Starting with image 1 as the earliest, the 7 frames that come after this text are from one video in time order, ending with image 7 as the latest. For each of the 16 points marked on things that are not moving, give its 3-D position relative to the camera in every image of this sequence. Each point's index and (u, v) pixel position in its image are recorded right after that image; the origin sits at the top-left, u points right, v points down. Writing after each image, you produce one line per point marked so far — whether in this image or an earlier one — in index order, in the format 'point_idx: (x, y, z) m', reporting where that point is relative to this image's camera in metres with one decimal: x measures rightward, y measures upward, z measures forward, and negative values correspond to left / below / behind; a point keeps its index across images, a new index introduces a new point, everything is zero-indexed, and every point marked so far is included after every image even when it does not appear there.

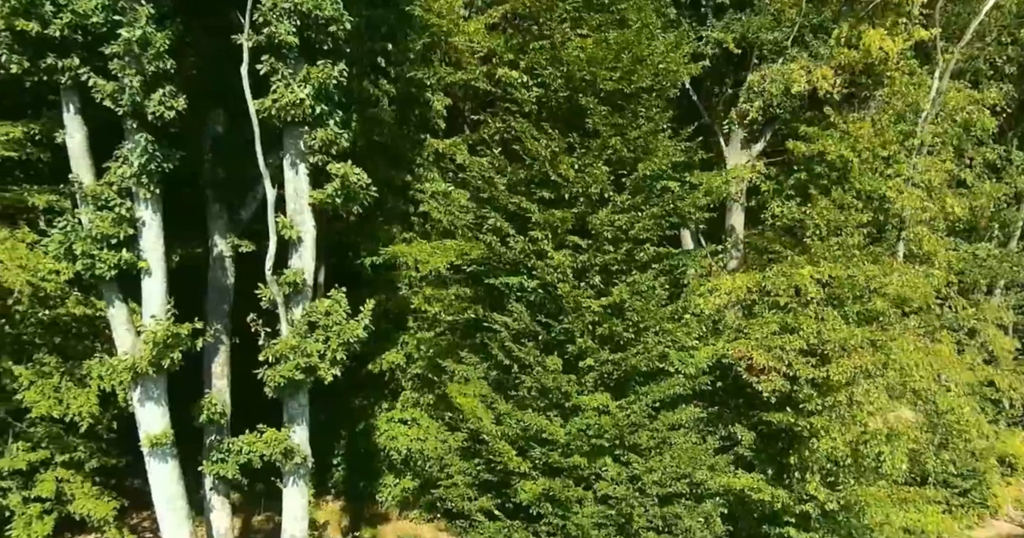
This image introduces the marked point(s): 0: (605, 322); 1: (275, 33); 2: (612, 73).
0: (+1.3, -0.7, +12.5) m
1: (-2.8, +2.7, +11.1) m
2: (+1.3, +2.7, +12.8) m
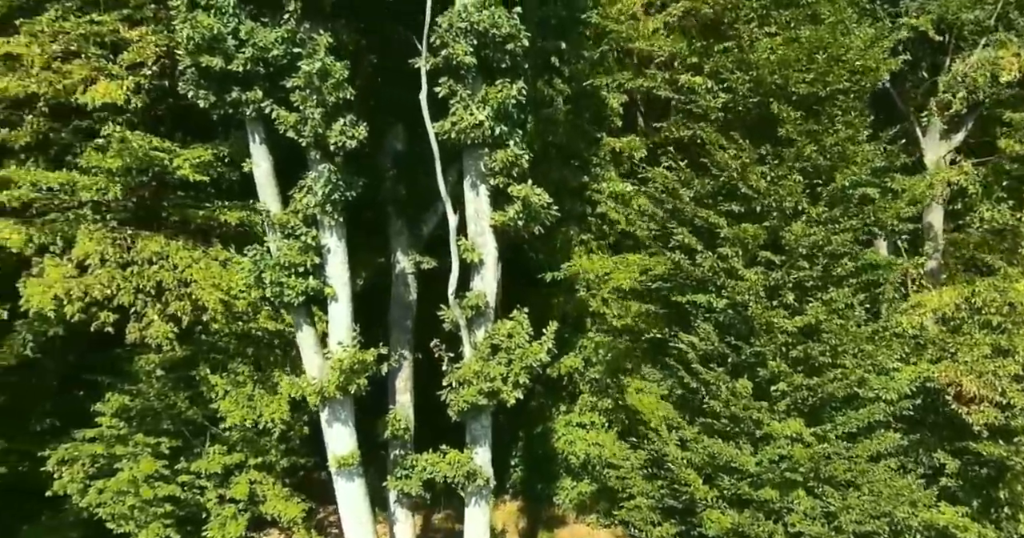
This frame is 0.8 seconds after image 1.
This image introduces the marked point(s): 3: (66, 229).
0: (+3.6, -0.9, +11.8) m
1: (-0.6, +2.4, +10.9) m
2: (+3.7, +2.4, +11.9) m
3: (-6.2, +0.6, +13.1) m
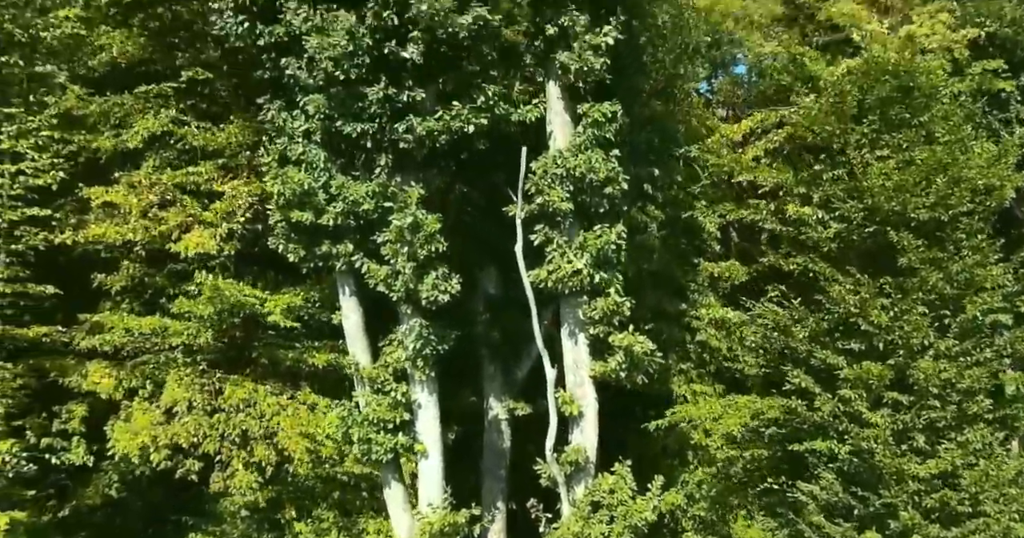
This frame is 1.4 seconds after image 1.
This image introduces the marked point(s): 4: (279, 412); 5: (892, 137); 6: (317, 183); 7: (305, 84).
0: (+4.7, -2.5, +10.7) m
1: (+0.4, +0.7, +10.4) m
2: (+4.8, +0.8, +11.1) m
3: (-4.9, -1.4, +13.0) m
4: (-3.1, -2.0, +12.7) m
5: (+4.6, +1.6, +11.7) m
6: (-2.1, +0.9, +10.2) m
7: (-2.3, +2.0, +10.3) m
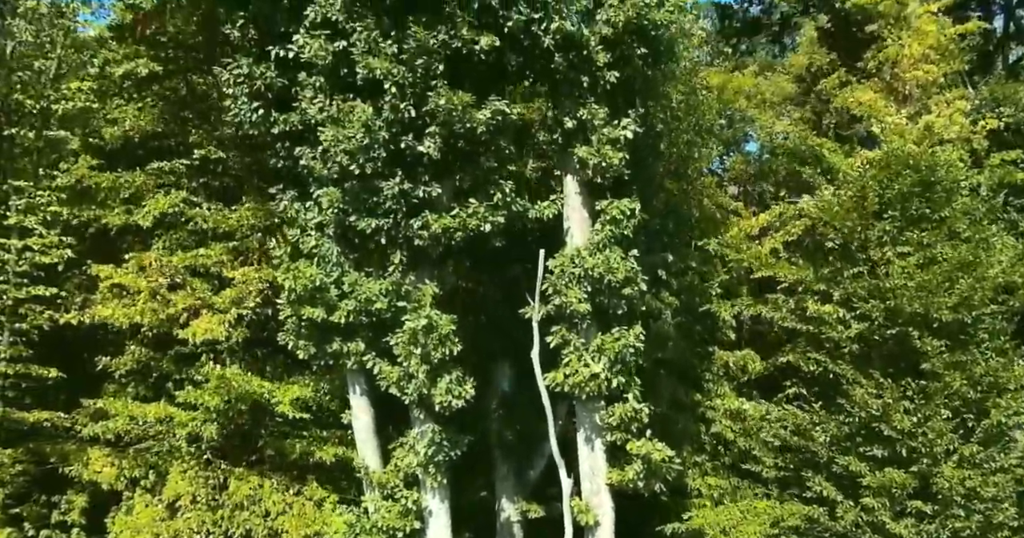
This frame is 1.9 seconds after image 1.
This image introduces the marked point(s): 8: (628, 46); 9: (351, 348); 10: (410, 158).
0: (+4.9, -3.7, +10.3) m
1: (+0.6, -0.4, +10.2) m
2: (+5.0, -0.4, +10.9) m
3: (-4.7, -2.6, +12.6) m
4: (-2.9, -3.1, +12.3) m
5: (+4.8, +0.4, +11.5) m
6: (-1.9, -0.1, +10.0) m
7: (-2.1, +1.0, +10.2) m
8: (+1.3, +2.5, +10.9) m
9: (-1.7, -0.8, +10.2) m
10: (-1.1, +1.1, +10.0) m
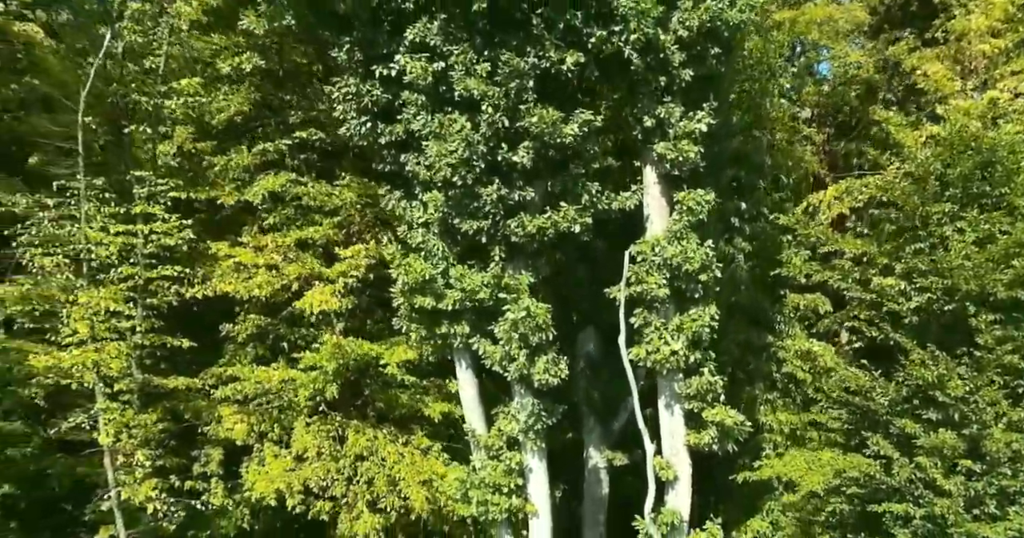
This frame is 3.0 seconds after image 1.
0: (+6.0, -3.5, +11.5) m
1: (+1.6, -0.3, +11.4) m
2: (+6.1, -0.1, +11.8) m
3: (-3.4, -2.2, +14.4) m
4: (-1.7, -2.8, +14.0) m
5: (+5.9, +0.7, +12.3) m
6: (-0.9, 0.0, +11.3) m
7: (-1.0, +1.1, +11.4) m
8: (+2.3, +2.7, +11.8) m
9: (-0.7, -0.8, +11.5) m
10: (-0.1, +1.2, +11.1) m
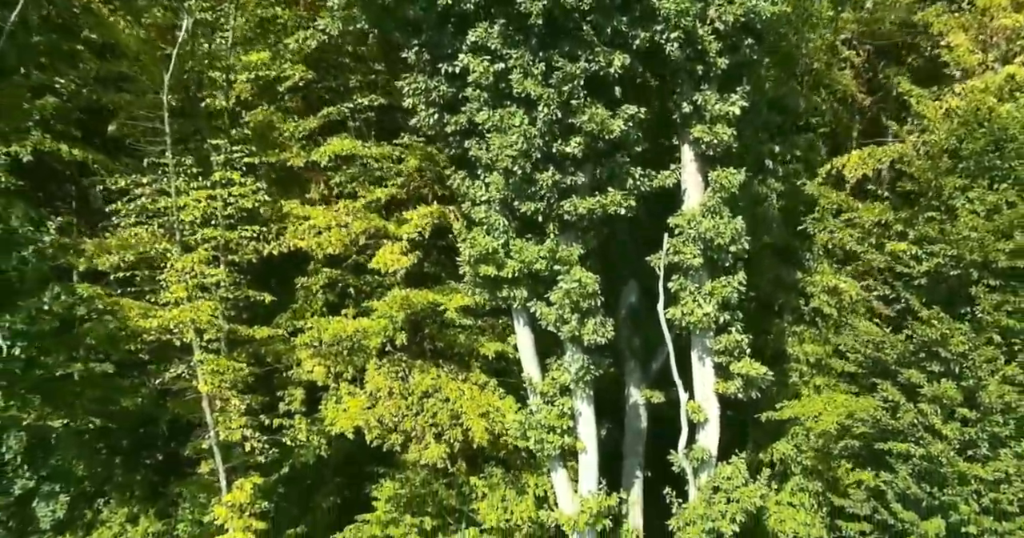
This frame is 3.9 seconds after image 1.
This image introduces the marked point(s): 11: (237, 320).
0: (+6.7, -3.1, +13.2) m
1: (+2.3, +0.1, +12.9) m
2: (+6.8, +0.3, +13.1) m
3: (-2.6, -1.5, +16.3) m
4: (-0.9, -2.1, +15.9) m
5: (+6.7, +1.2, +13.5) m
6: (-0.2, +0.3, +12.9) m
7: (-0.3, +1.4, +12.9) m
8: (+3.0, +3.1, +12.9) m
9: (+0.1, -0.4, +13.2) m
10: (+0.6, +1.5, +12.5) m
11: (-4.7, -0.8, +16.8) m
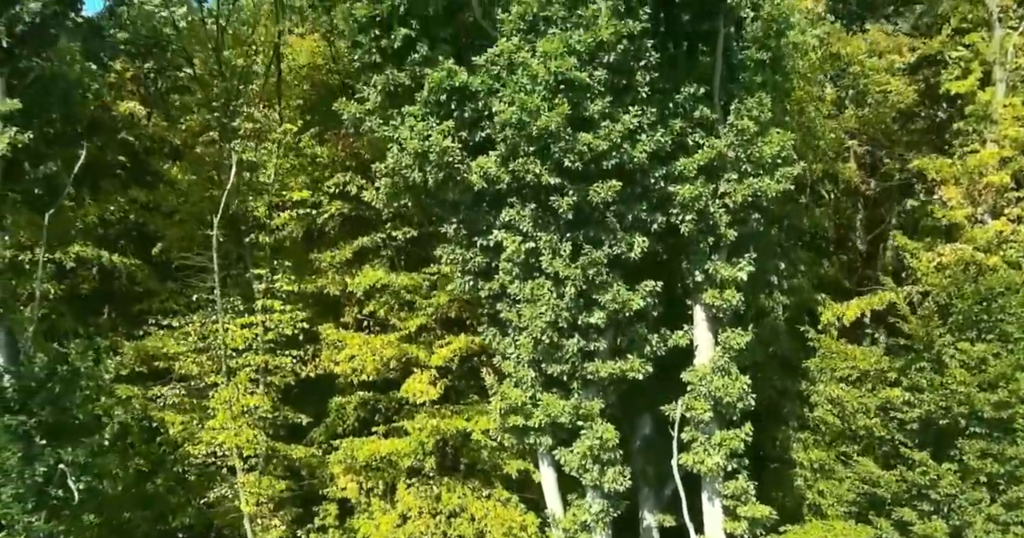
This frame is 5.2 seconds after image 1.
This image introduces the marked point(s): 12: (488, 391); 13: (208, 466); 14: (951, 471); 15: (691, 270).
0: (+7.1, -5.4, +14.4) m
1: (+2.7, -2.2, +14.1) m
2: (+7.2, -2.0, +14.3) m
3: (-2.2, -3.8, +17.5) m
4: (-0.5, -4.4, +17.1) m
5: (+7.1, -1.1, +14.7) m
6: (+0.2, -2.0, +14.1) m
7: (0.0, -0.9, +14.1) m
8: (+3.4, +0.8, +14.1) m
9: (+0.4, -2.7, +14.4) m
10: (+1.0, -0.8, +13.8) m
11: (-4.3, -3.1, +18.0) m
12: (-0.4, -2.4, +17.8) m
13: (-5.5, -3.6, +17.3) m
14: (+6.7, -3.1, +14.5) m
15: (+2.7, 0.0, +14.3) m
